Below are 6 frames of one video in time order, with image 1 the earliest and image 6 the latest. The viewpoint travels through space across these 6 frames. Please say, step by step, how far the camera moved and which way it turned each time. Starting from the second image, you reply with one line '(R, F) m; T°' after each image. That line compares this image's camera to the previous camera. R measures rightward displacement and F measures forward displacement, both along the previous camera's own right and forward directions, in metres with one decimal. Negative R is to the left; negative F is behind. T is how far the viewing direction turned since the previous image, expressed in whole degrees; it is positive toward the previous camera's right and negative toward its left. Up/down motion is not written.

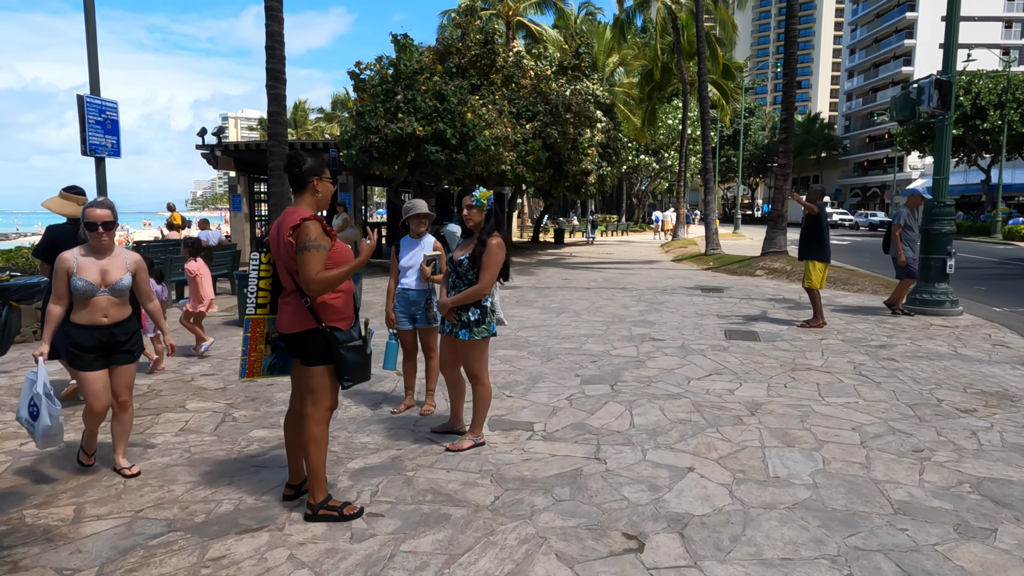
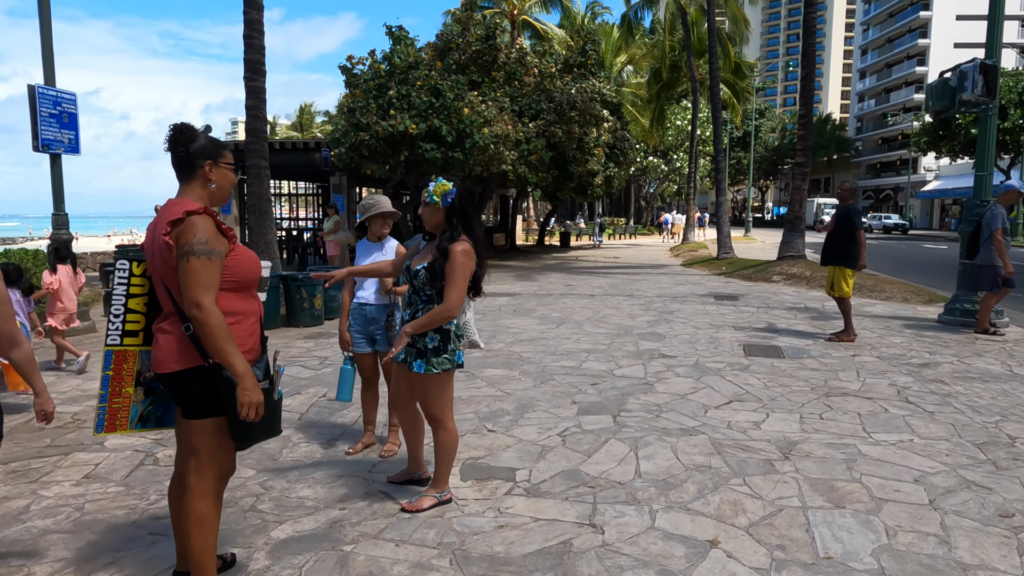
(+0.2, +1.0) m; -1°
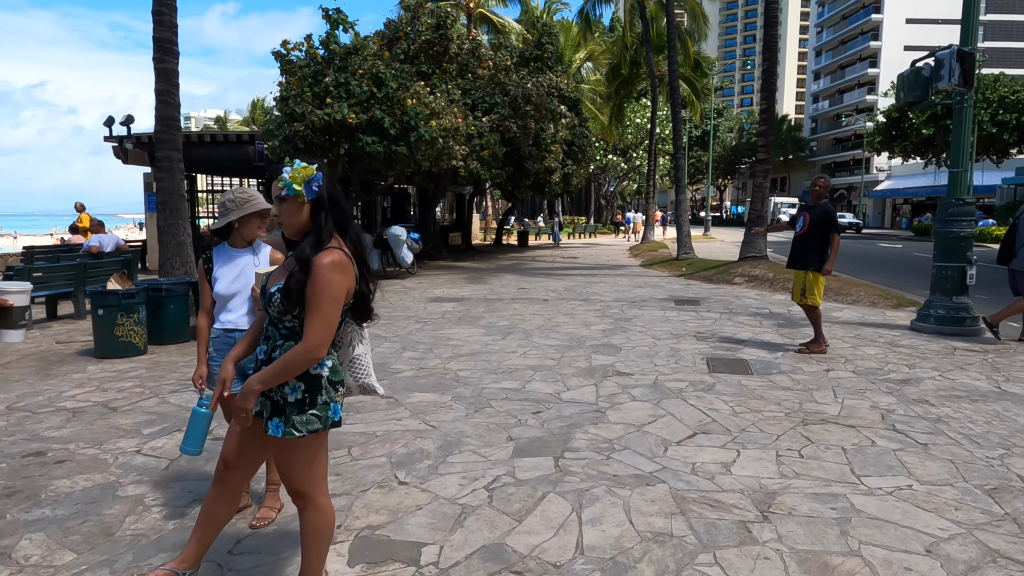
(+0.3, +1.0) m; +3°
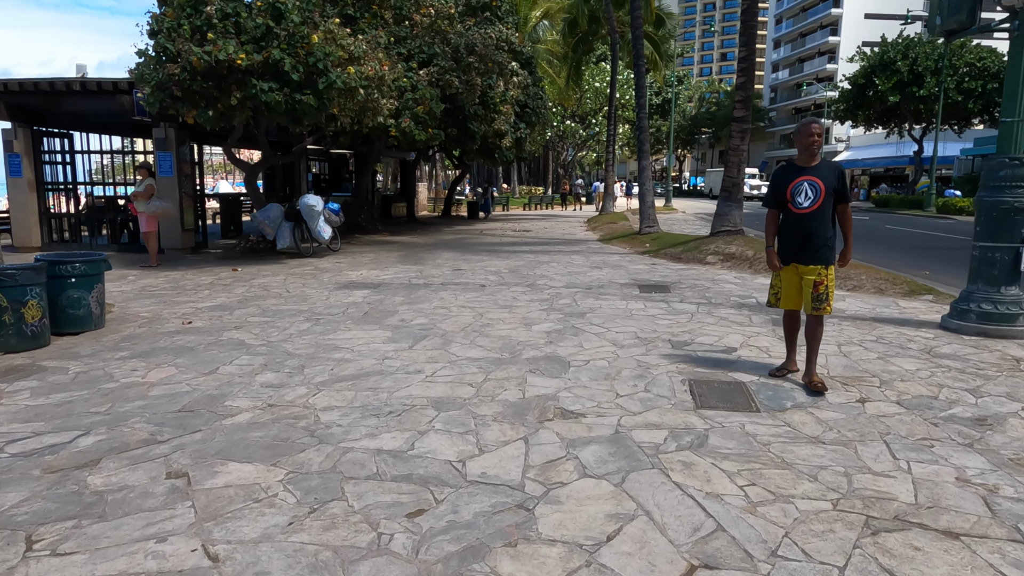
(+0.5, +2.3) m; +3°
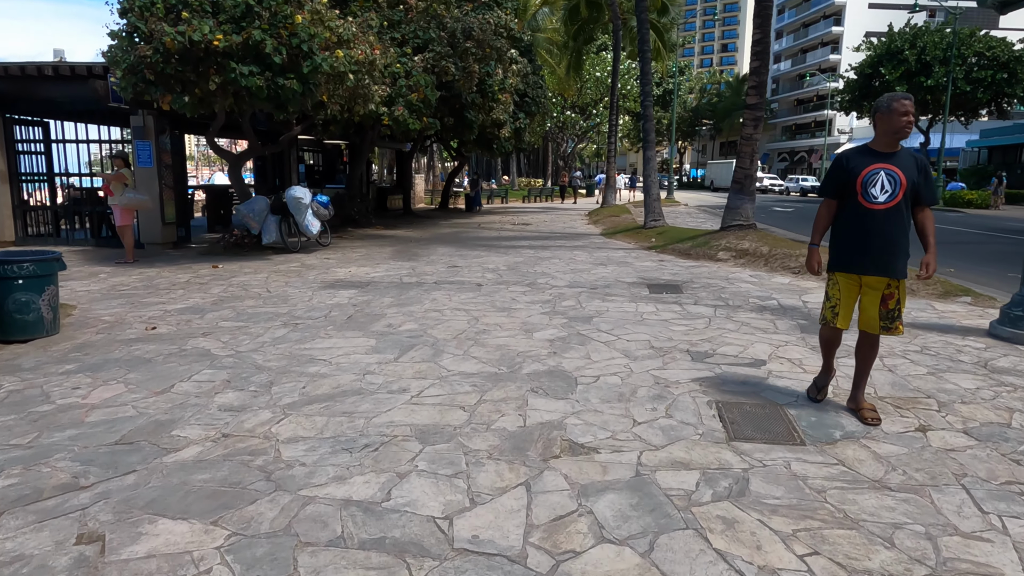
(0.0, +0.7) m; 0°
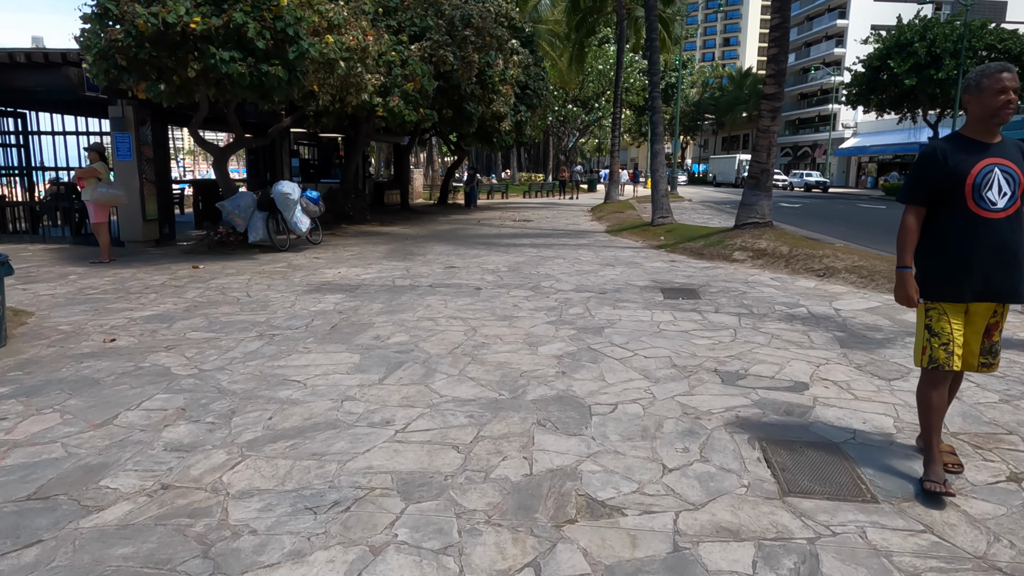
(0.0, +0.7) m; 0°
